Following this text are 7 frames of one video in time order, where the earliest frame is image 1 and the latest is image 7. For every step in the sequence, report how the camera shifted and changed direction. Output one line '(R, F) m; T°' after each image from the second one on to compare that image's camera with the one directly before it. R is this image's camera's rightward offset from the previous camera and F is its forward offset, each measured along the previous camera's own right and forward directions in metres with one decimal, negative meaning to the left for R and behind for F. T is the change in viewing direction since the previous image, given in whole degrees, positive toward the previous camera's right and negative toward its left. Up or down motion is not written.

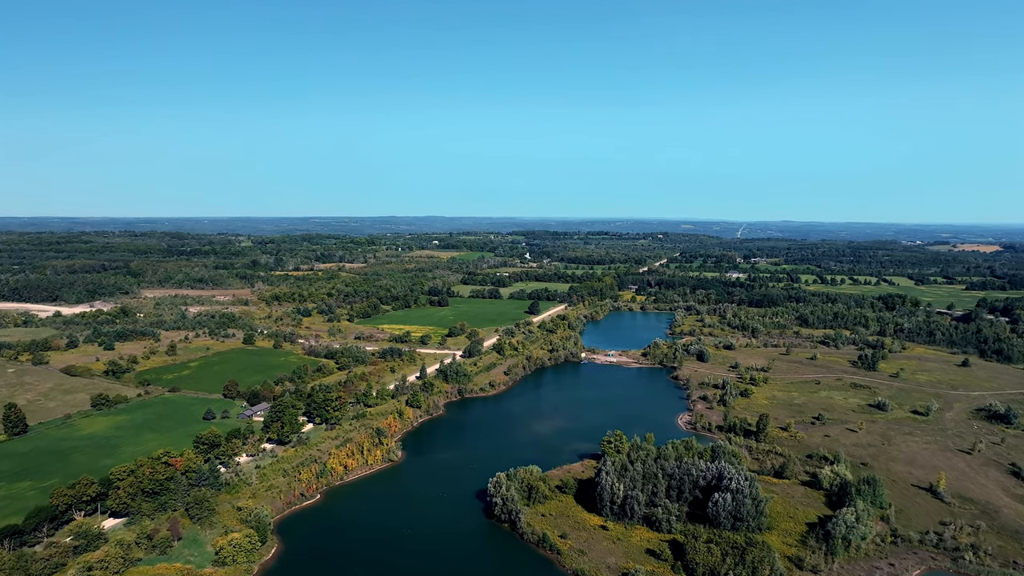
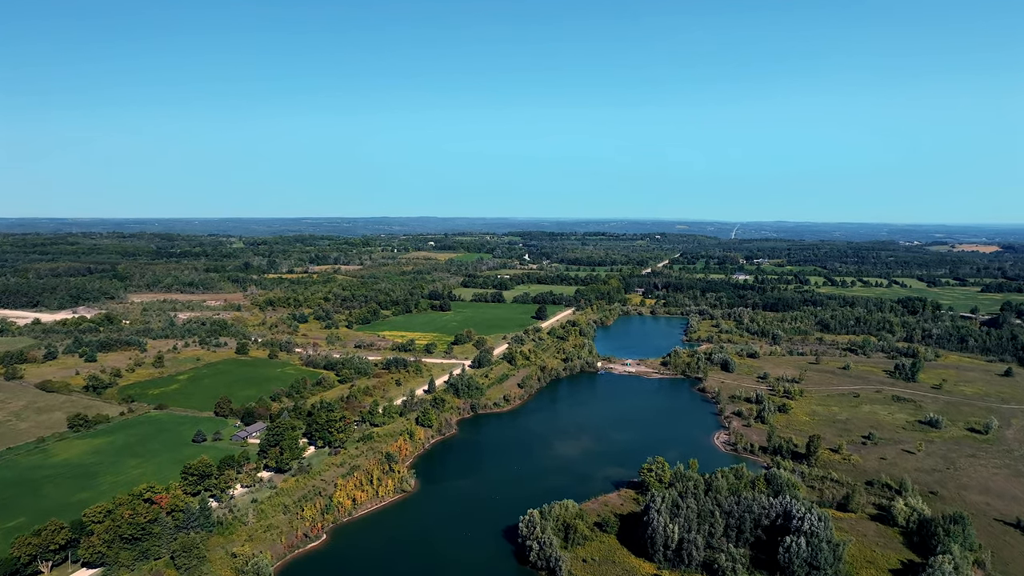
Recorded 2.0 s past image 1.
(-2.0, +3.0) m; +1°
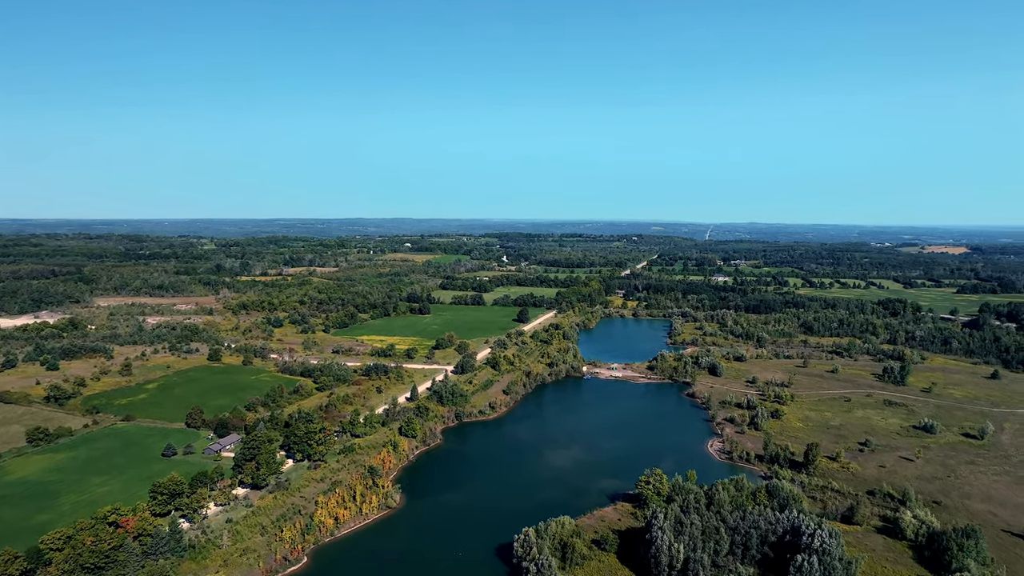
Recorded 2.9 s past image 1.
(-0.8, +1.5) m; +2°
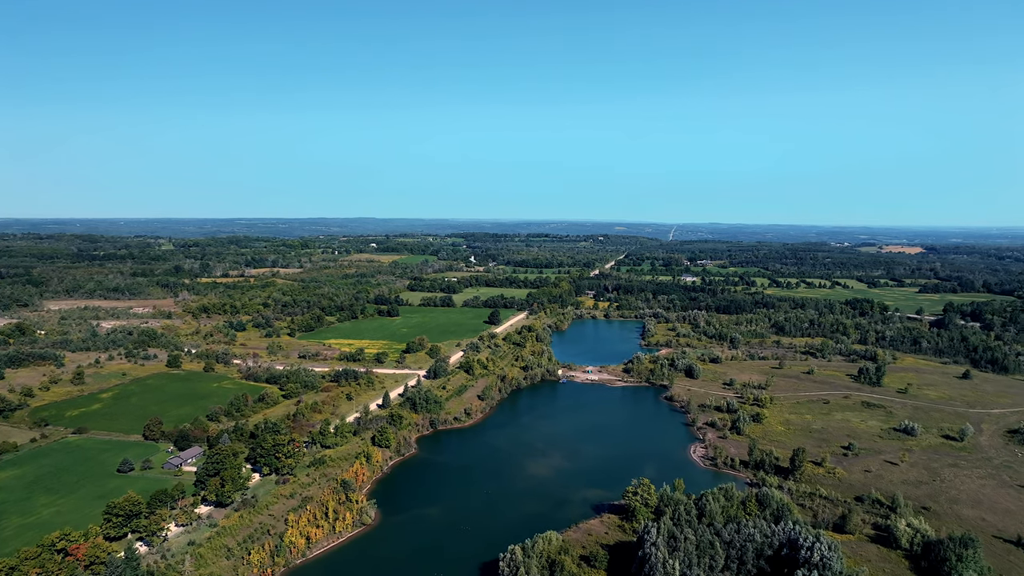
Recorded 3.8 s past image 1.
(-0.7, +1.4) m; +3°
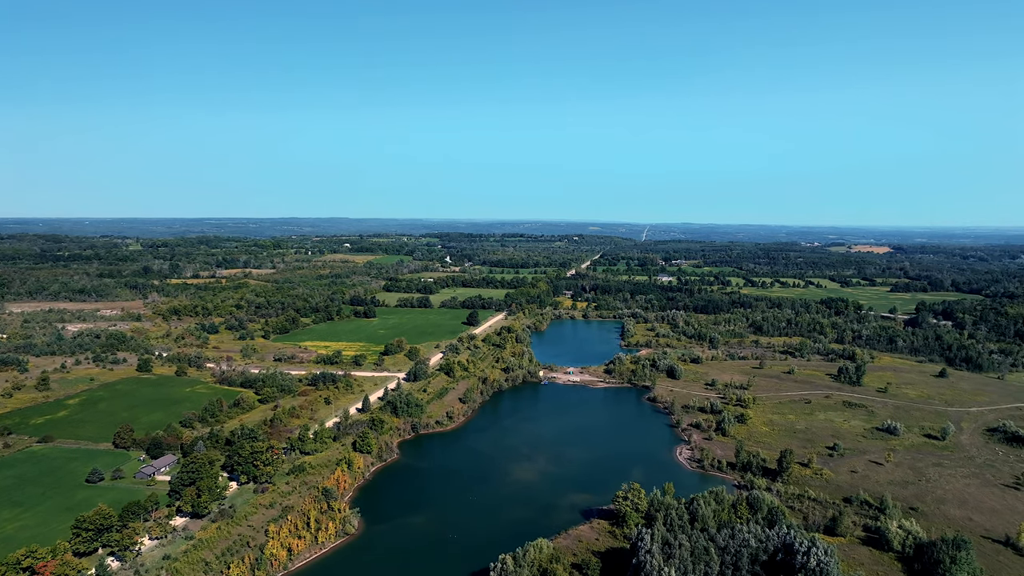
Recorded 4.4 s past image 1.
(-0.6, +0.8) m; +2°
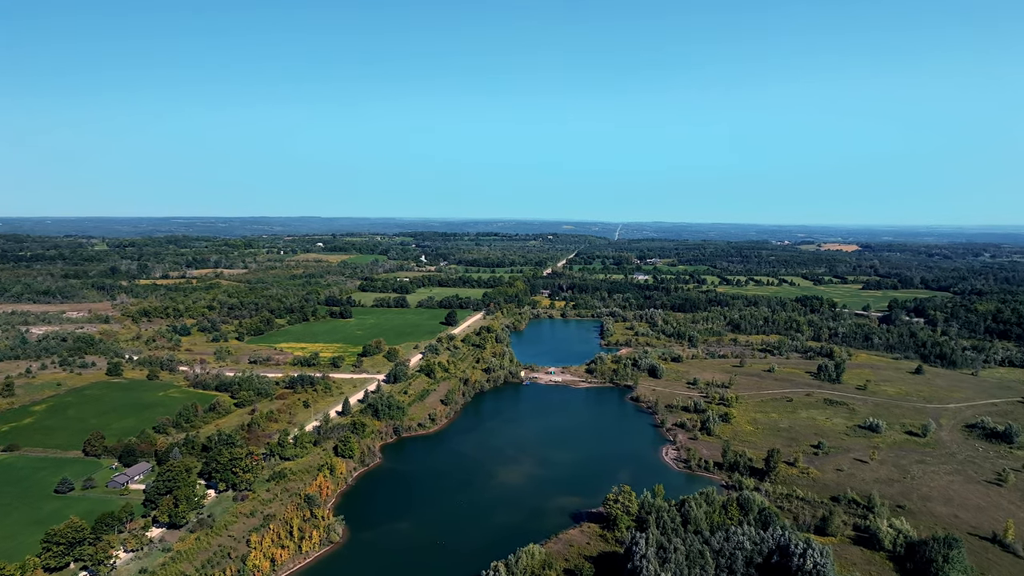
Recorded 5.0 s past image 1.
(-0.7, +0.7) m; +2°
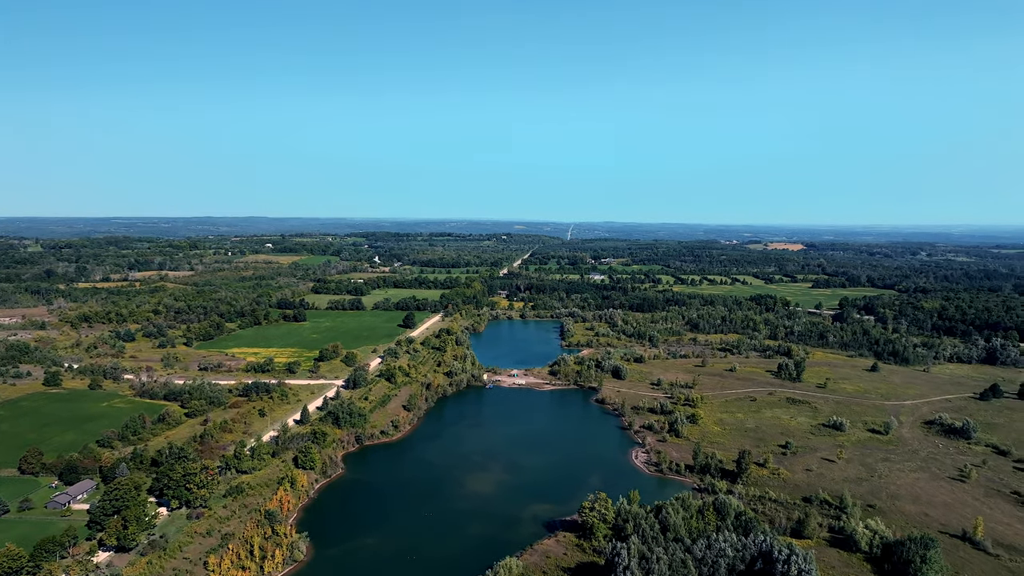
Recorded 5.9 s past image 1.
(-0.9, +1.1) m; +4°
